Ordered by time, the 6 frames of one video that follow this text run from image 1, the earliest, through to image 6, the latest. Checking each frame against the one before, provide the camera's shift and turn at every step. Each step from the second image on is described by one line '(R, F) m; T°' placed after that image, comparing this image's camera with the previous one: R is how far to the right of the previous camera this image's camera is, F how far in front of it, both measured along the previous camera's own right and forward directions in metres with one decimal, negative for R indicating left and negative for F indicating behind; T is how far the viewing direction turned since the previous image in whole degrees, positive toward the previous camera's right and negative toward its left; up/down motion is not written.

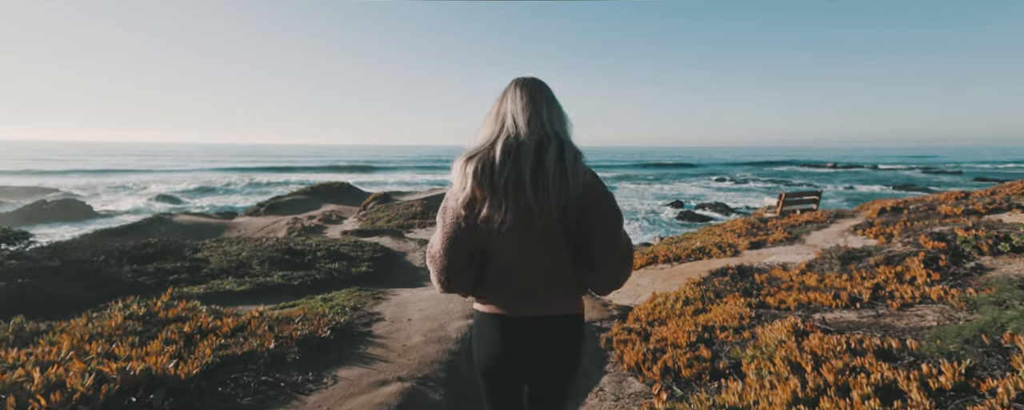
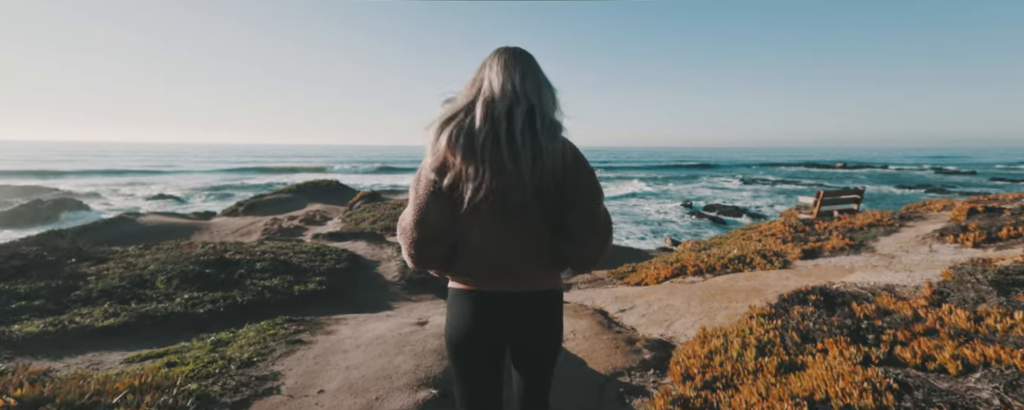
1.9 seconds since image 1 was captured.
(+0.2, +2.8) m; -1°
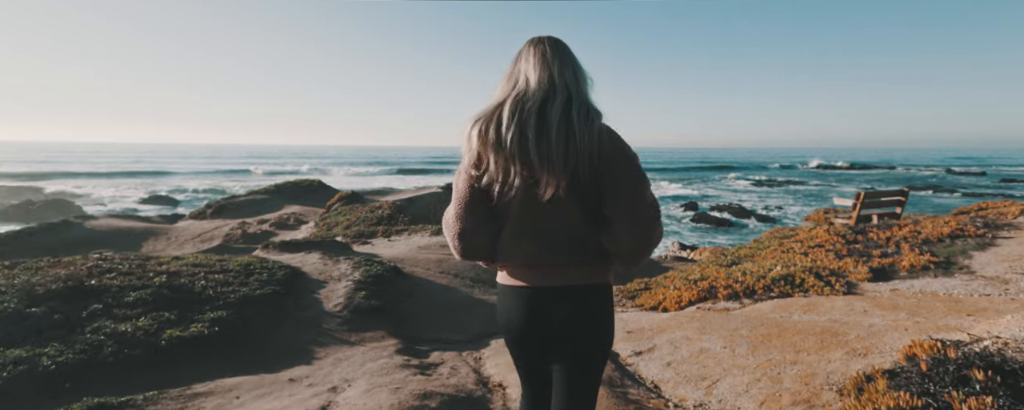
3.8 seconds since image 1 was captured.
(+0.4, +2.8) m; 0°
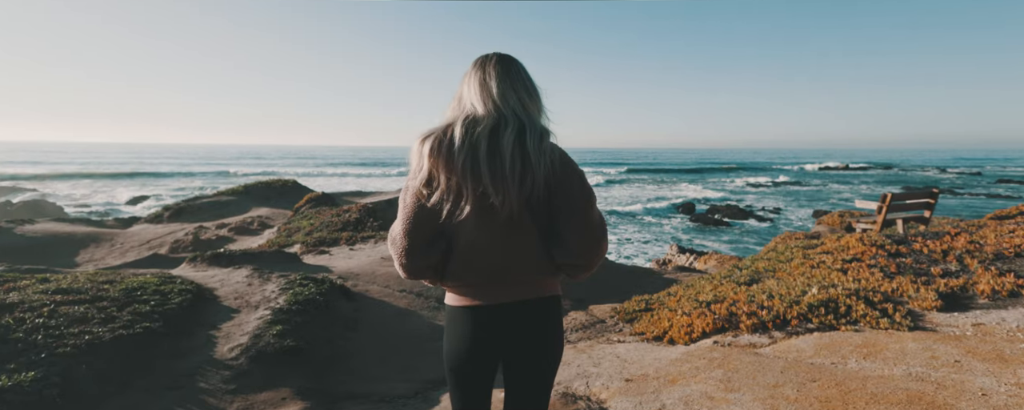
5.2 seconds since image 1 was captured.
(+0.5, +2.2) m; +1°
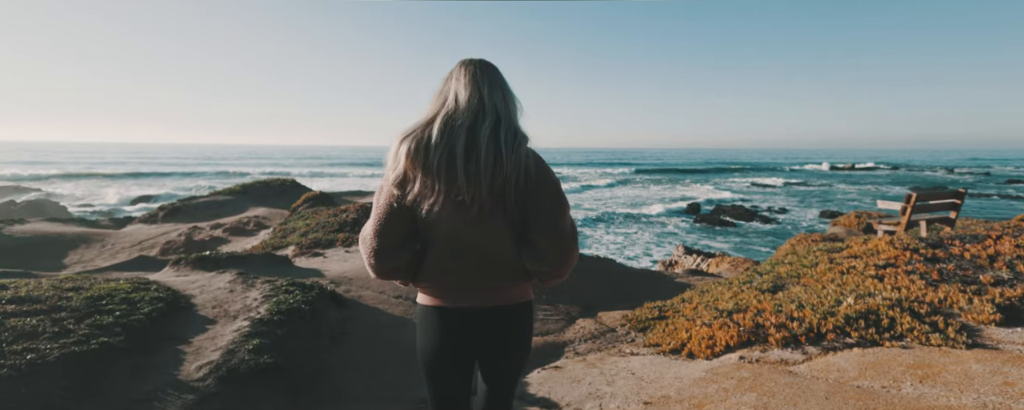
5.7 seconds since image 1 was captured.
(0.0, +0.8) m; 0°
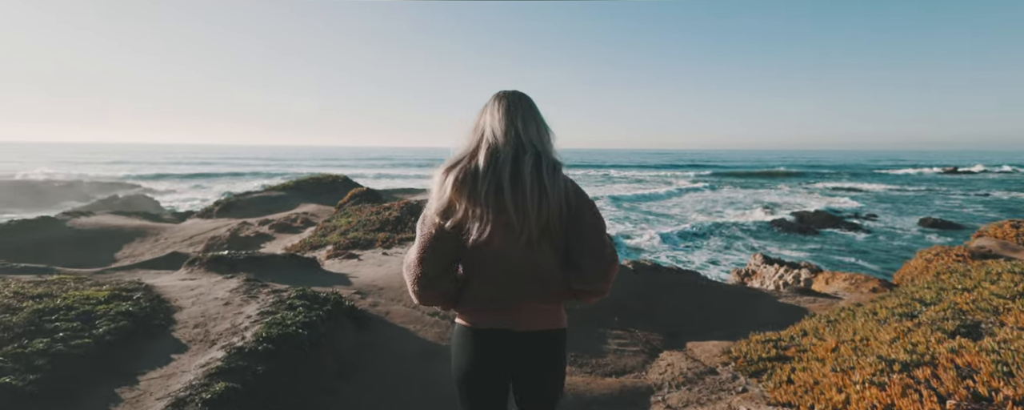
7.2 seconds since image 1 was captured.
(-0.2, +2.3) m; -7°
